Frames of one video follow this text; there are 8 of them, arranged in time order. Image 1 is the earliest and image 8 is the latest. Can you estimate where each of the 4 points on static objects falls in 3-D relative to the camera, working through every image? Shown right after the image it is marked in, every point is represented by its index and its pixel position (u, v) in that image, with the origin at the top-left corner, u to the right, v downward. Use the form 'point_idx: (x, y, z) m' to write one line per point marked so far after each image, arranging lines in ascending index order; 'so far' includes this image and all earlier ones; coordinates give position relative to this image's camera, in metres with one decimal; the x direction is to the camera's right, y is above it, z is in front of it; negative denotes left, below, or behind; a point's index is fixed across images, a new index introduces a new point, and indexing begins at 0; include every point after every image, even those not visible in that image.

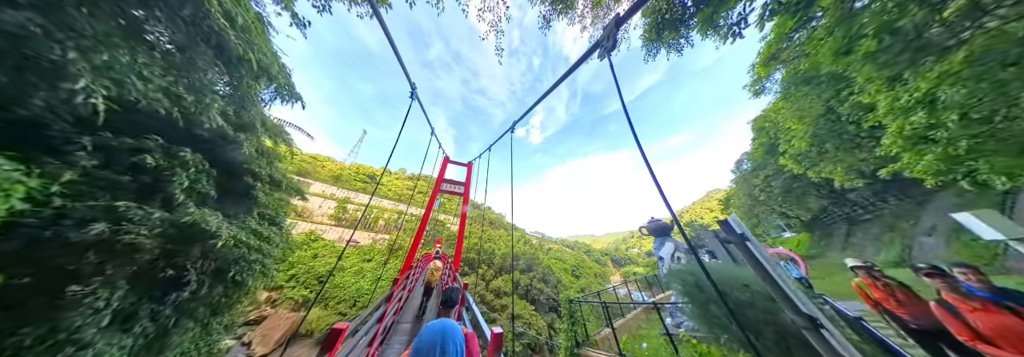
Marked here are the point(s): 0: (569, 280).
0: (+6.3, -12.6, +18.6) m
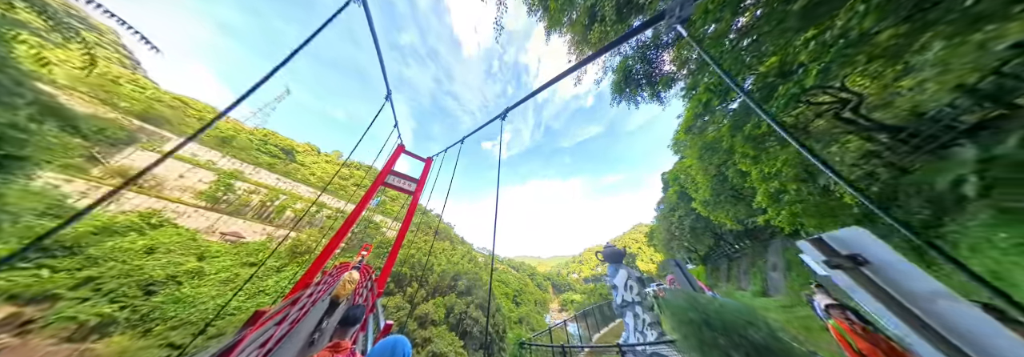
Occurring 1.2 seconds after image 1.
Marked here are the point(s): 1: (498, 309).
0: (-0.3, -14.2, +18.4) m
1: (-1.3, -13.4, +16.3) m
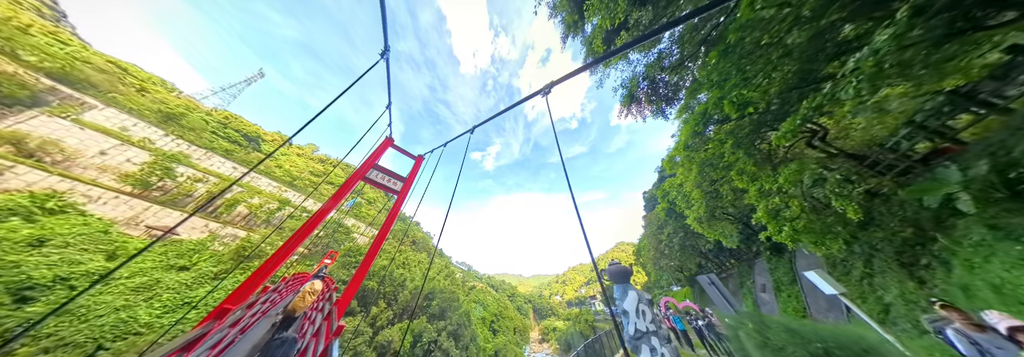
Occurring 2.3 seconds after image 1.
0: (-3.0, -15.1, +17.5) m
1: (-3.8, -14.2, +15.4) m
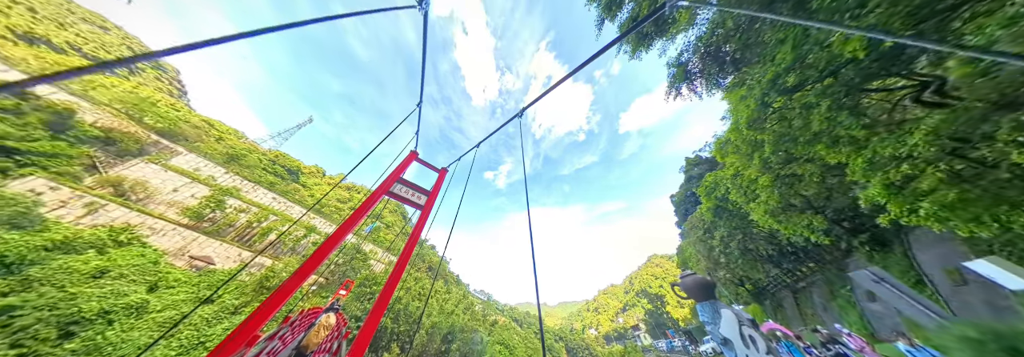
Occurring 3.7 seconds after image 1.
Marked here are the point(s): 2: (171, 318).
0: (-0.6, -17.1, +15.3) m
1: (-1.6, -16.0, +13.4) m
2: (-13.9, -5.6, +6.9) m
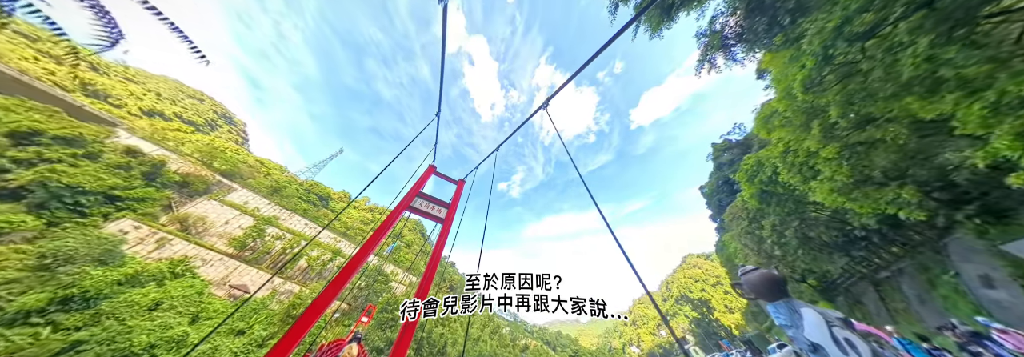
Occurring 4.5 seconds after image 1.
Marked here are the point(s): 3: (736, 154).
0: (+2.3, -17.9, +13.6) m
1: (+1.0, -16.7, +11.9) m
2: (-12.6, -7.1, +7.1) m
3: (+19.6, +2.8, +14.8) m
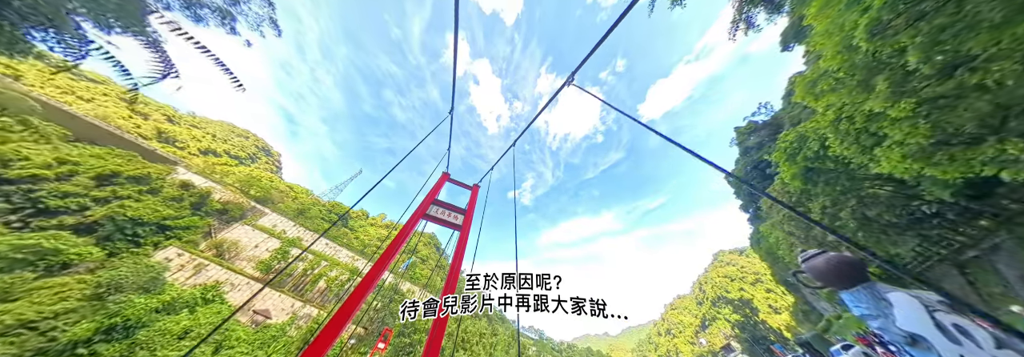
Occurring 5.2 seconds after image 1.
0: (+4.4, -18.2, +12.2) m
1: (+3.0, -17.1, +10.6) m
2: (-11.4, -8.2, +7.1) m
3: (+20.4, +3.4, +13.5) m
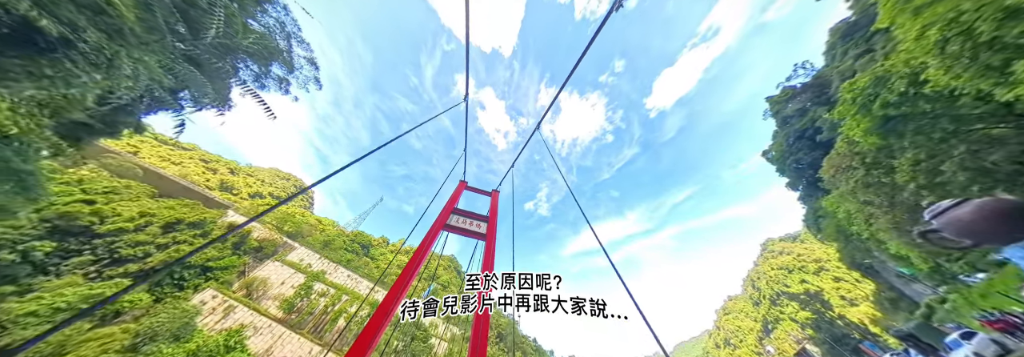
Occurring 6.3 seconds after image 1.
0: (+7.6, -18.1, +9.9) m
1: (+6.0, -17.0, +8.5) m
2: (-9.6, -9.7, +6.4) m
3: (+21.0, +5.3, +11.7) m
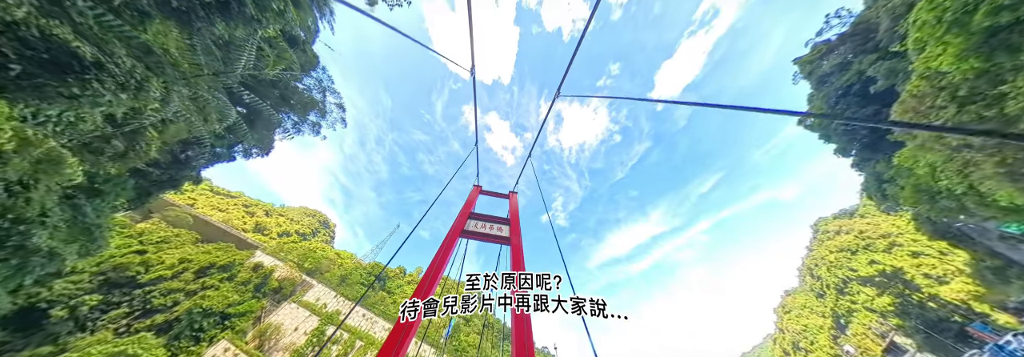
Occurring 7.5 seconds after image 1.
0: (+10.8, -17.1, +7.2) m
1: (+9.0, -16.1, +5.9) m
2: (-7.5, -10.9, +5.1) m
3: (+21.2, +7.7, +10.1) m
